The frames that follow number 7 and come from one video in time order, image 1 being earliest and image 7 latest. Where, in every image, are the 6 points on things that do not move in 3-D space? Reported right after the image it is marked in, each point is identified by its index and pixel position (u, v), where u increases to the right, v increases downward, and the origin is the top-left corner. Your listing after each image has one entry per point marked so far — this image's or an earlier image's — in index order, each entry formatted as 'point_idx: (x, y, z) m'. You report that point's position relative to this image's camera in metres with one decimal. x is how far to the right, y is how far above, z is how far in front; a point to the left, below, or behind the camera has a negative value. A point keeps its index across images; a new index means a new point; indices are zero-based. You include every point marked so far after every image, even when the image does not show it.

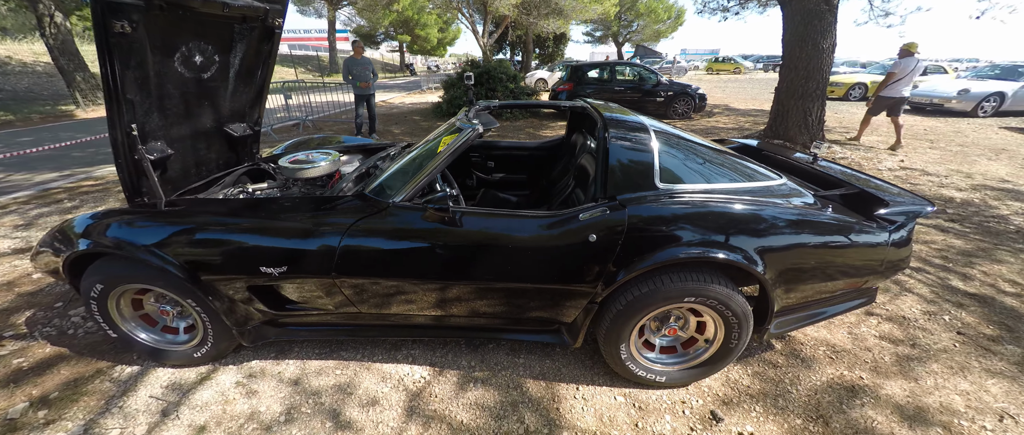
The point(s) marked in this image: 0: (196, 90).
0: (-1.9, +0.8, +2.2) m
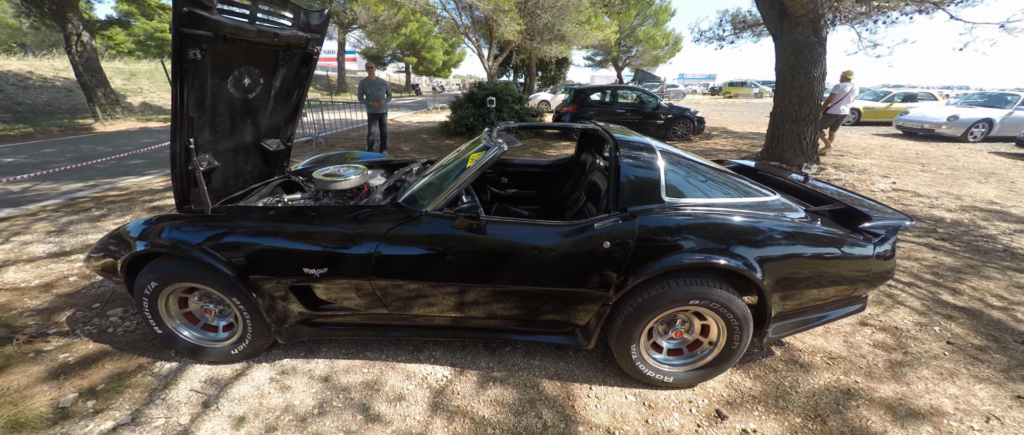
0: (-1.8, +0.7, +2.4) m
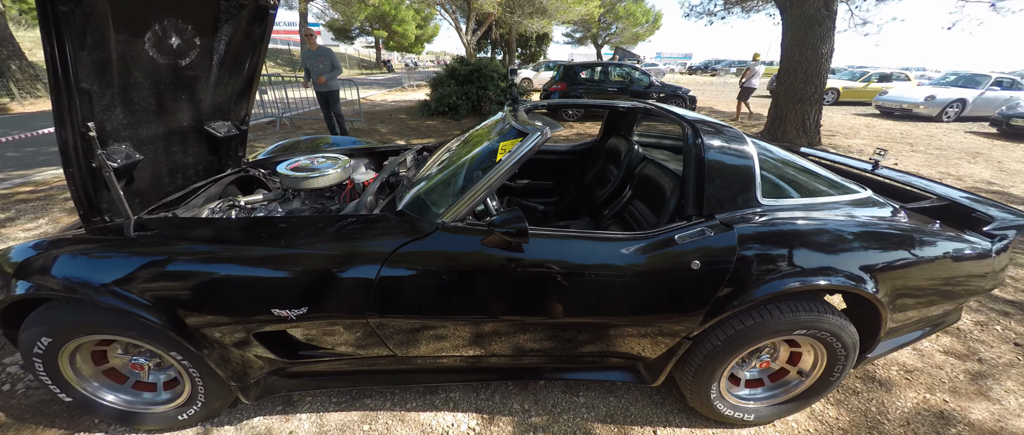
0: (-1.7, +0.7, +1.8) m
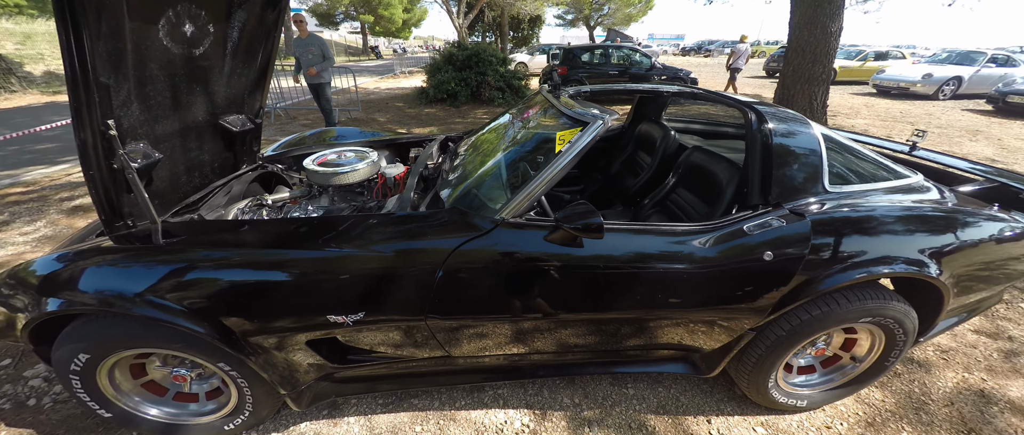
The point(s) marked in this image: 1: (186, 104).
0: (-1.5, +0.7, +1.6) m
1: (-1.5, +0.5, +1.7) m
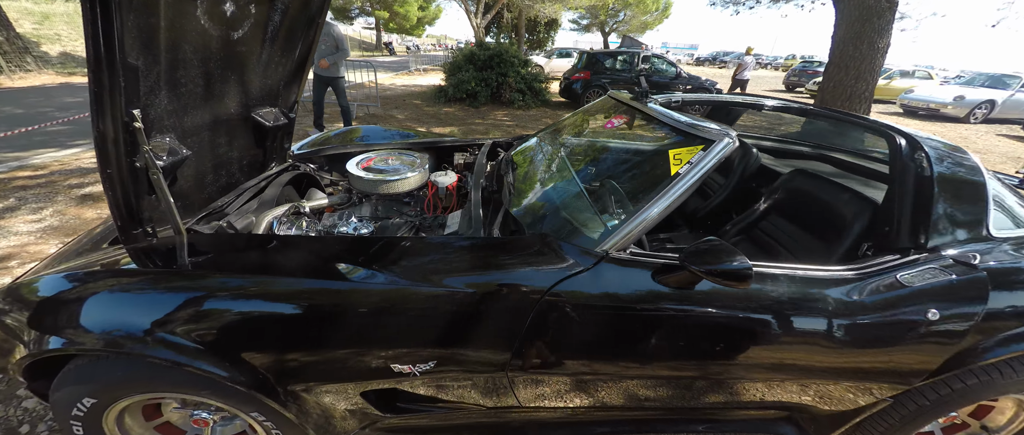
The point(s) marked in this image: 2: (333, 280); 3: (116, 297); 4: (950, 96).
0: (-1.1, +0.6, +1.4) m
1: (-1.2, +0.5, +1.5) m
2: (-0.5, -0.2, +1.0) m
3: (-1.1, -0.2, +1.0) m
4: (+12.0, +3.4, +9.9) m
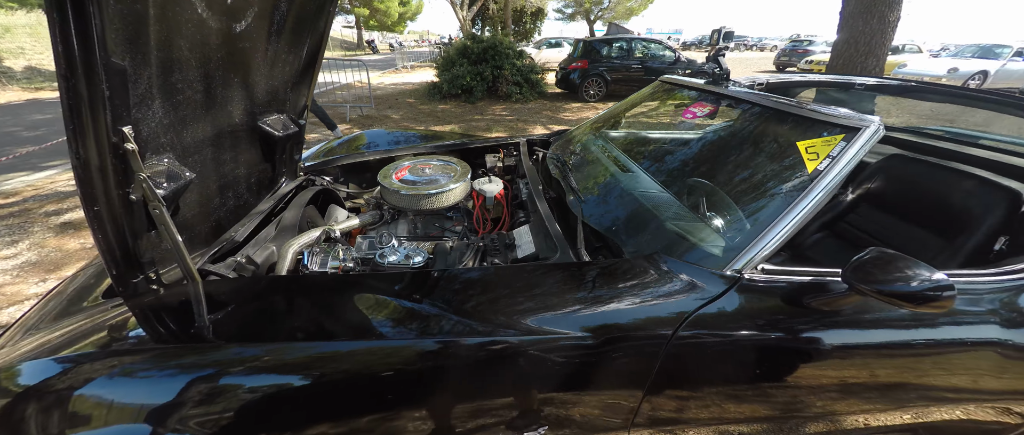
0: (-0.9, +0.5, +1.2) m
1: (-1.0, +0.4, +1.2) m
2: (-0.2, -0.2, +0.8) m
3: (-0.8, -0.3, +0.7) m
4: (+11.9, +4.1, +9.9) m
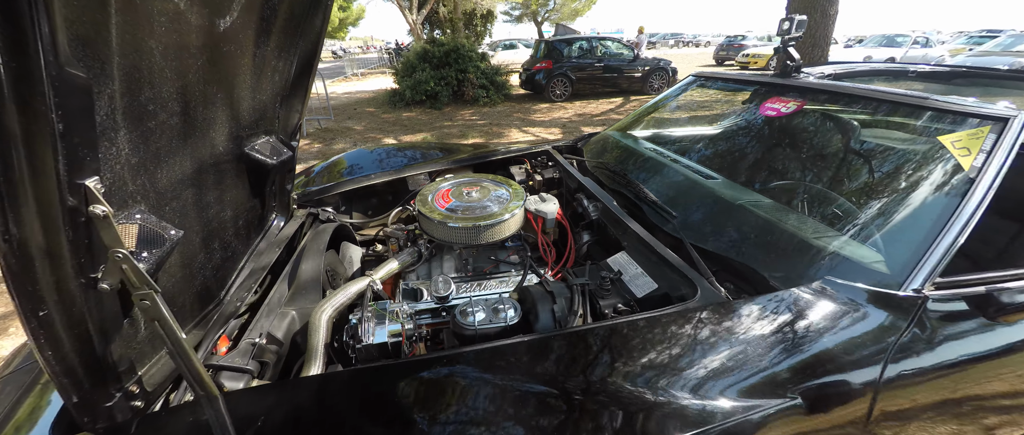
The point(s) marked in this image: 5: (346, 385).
0: (-0.7, +0.4, +0.9) m
1: (-0.8, +0.2, +0.9) m
2: (+0.1, -0.3, +0.6) m
3: (-0.5, -0.5, +0.4) m
4: (+10.6, +4.9, +11.0) m
5: (-0.3, -0.3, +0.7) m
